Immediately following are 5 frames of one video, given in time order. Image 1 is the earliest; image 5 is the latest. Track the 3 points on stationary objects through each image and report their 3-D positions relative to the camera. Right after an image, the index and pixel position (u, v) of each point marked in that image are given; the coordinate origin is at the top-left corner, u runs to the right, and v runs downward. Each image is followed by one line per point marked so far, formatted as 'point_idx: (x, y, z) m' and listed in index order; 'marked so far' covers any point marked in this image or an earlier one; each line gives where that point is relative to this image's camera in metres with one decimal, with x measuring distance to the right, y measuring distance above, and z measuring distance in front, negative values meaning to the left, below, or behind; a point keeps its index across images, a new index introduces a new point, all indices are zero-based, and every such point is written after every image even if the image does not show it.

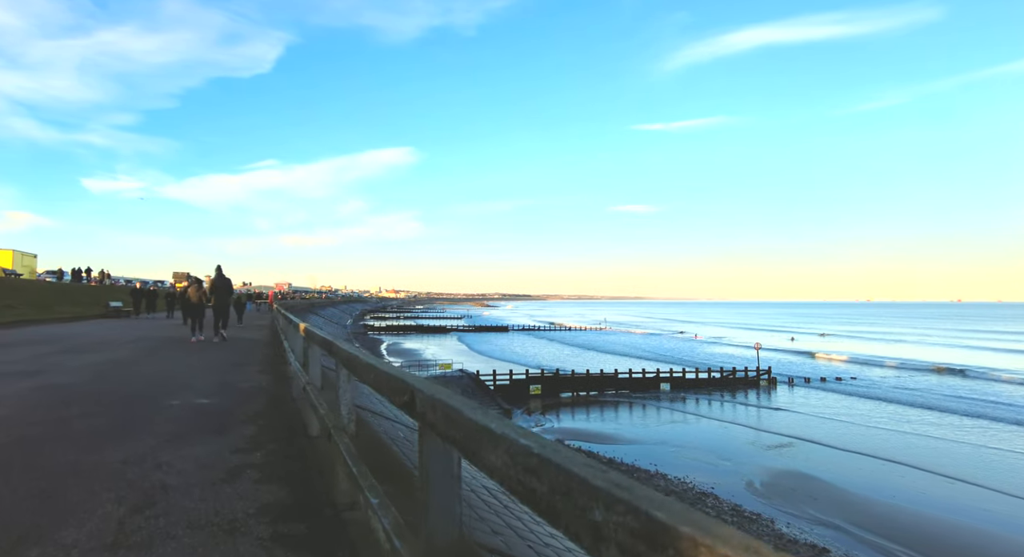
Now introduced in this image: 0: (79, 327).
0: (-12.6, -1.5, +18.0) m
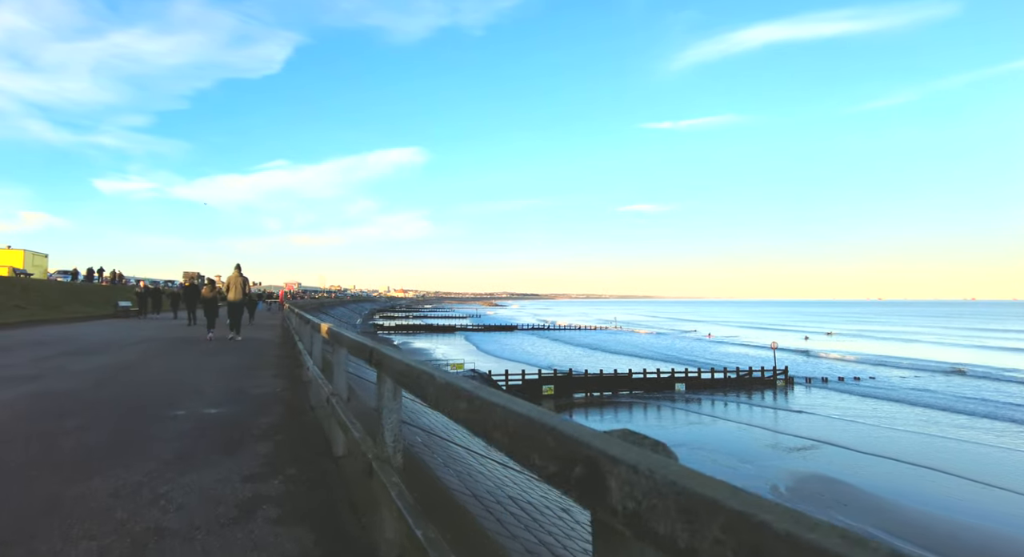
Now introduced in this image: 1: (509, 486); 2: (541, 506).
0: (-12.2, -1.5, +17.9) m
1: (0.0, -2.0, +5.8) m
2: (+0.3, -2.0, +5.4) m
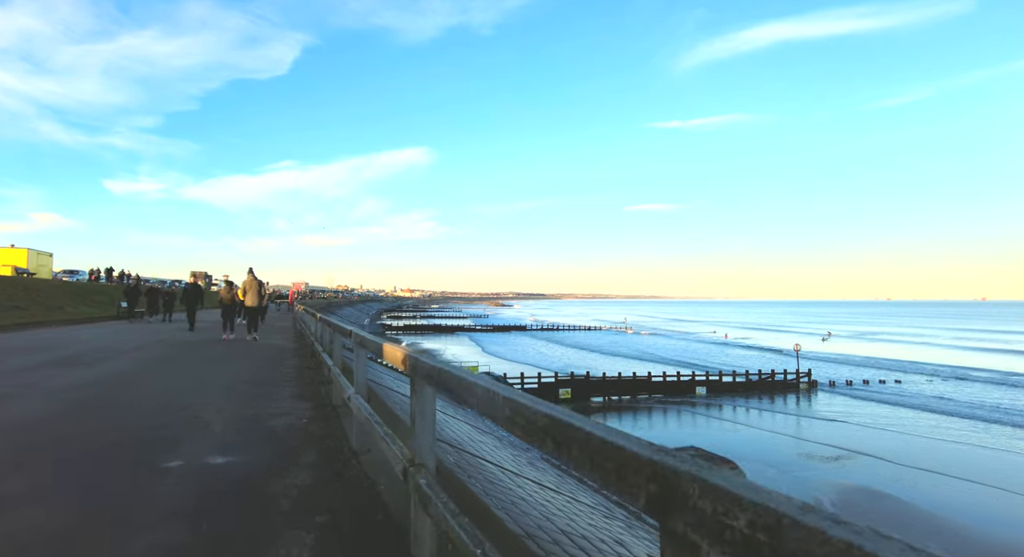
0: (-11.7, -1.5, +17.3) m
1: (+0.4, -2.0, +5.1) m
2: (+0.6, -2.0, +4.7) m
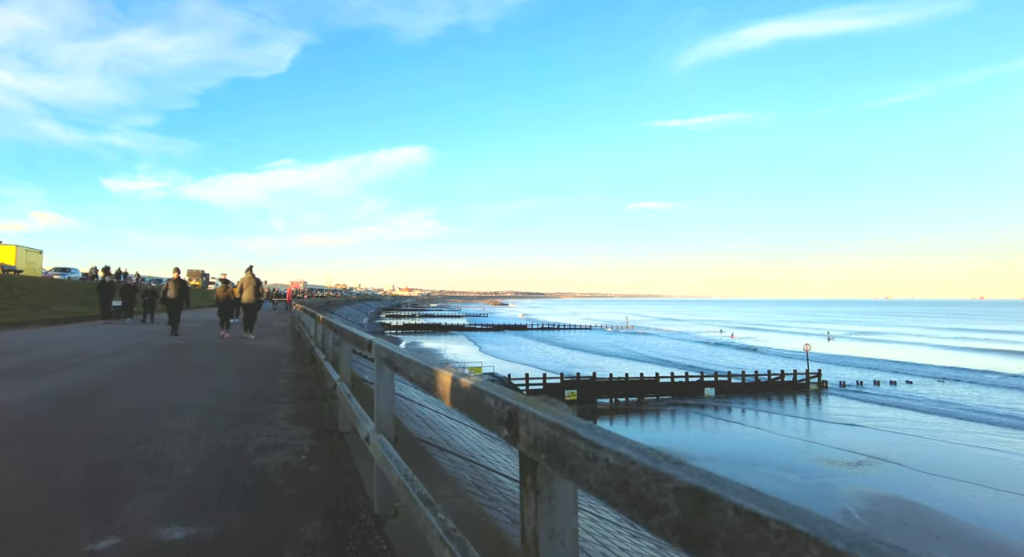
0: (-11.6, -1.4, +16.8) m
1: (+0.5, -1.9, +4.5) m
2: (+0.8, -2.0, +4.2) m
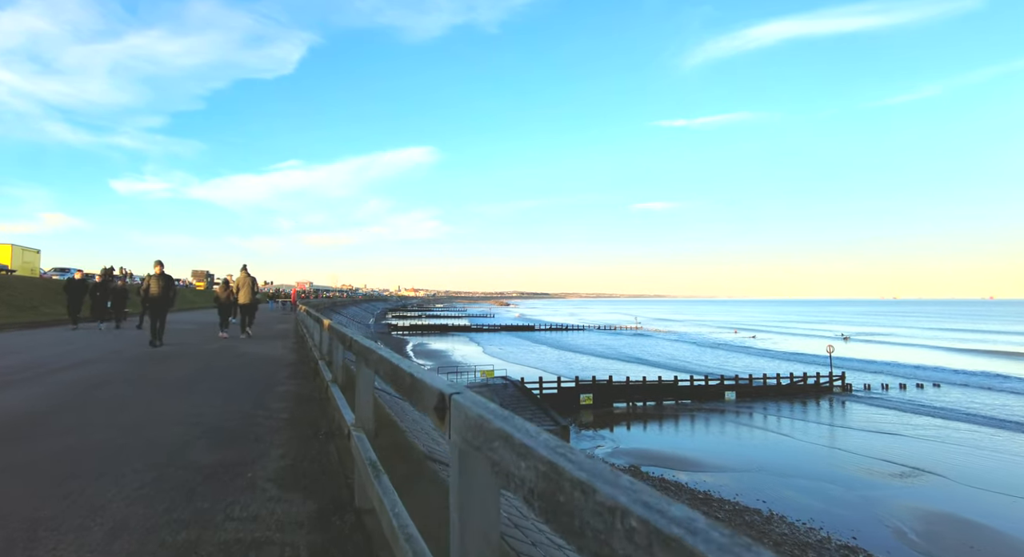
0: (-11.2, -1.4, +16.1) m
1: (+0.8, -1.9, +3.8) m
2: (+1.1, -2.0, +3.4) m
